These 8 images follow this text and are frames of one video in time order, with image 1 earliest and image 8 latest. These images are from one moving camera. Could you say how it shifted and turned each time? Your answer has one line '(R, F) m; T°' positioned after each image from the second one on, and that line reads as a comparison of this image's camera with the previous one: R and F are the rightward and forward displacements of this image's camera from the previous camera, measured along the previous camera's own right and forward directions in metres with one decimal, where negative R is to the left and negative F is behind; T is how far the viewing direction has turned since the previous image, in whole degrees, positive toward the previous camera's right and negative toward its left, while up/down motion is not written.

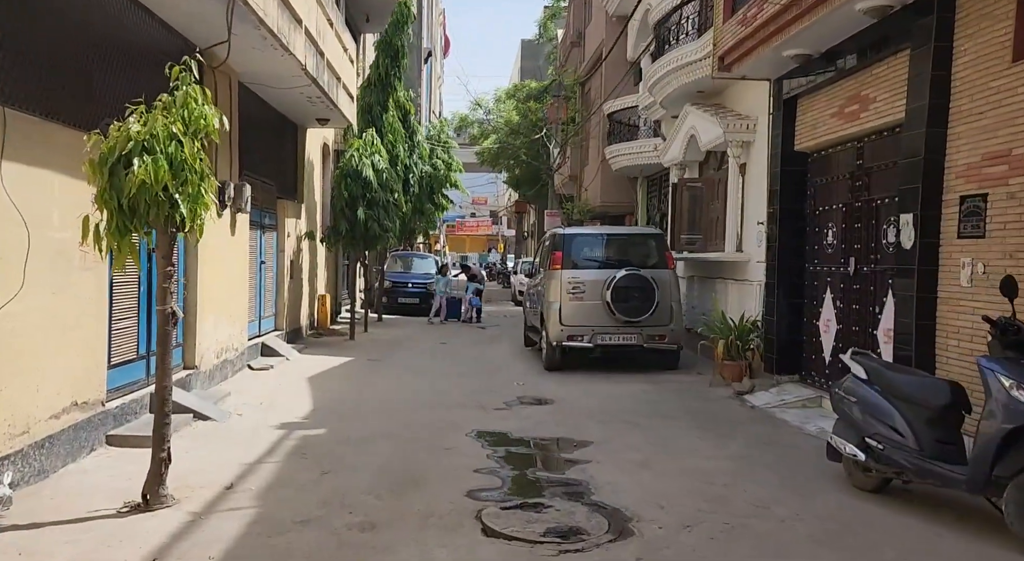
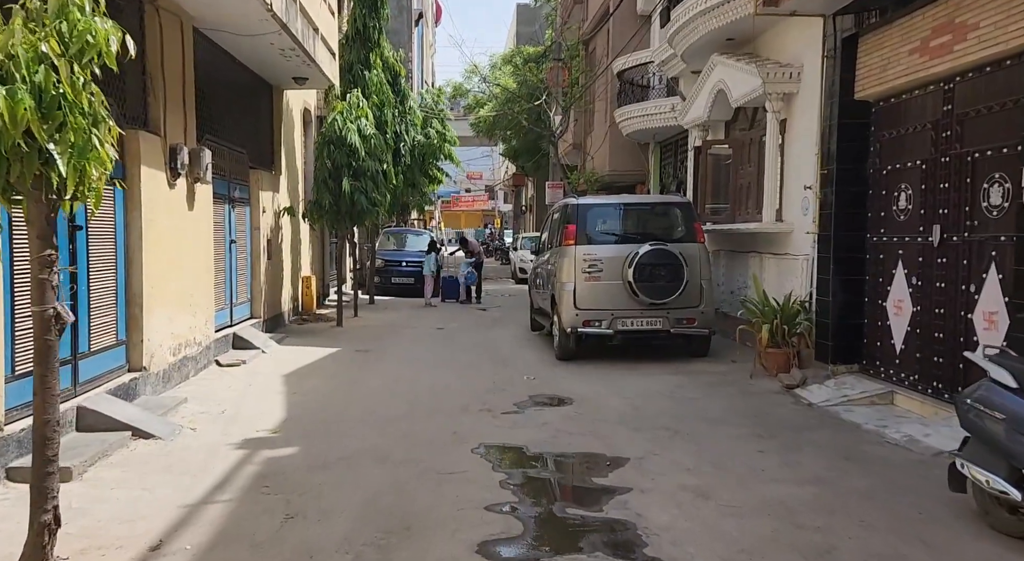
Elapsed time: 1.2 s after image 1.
(-0.1, +1.7) m; 0°
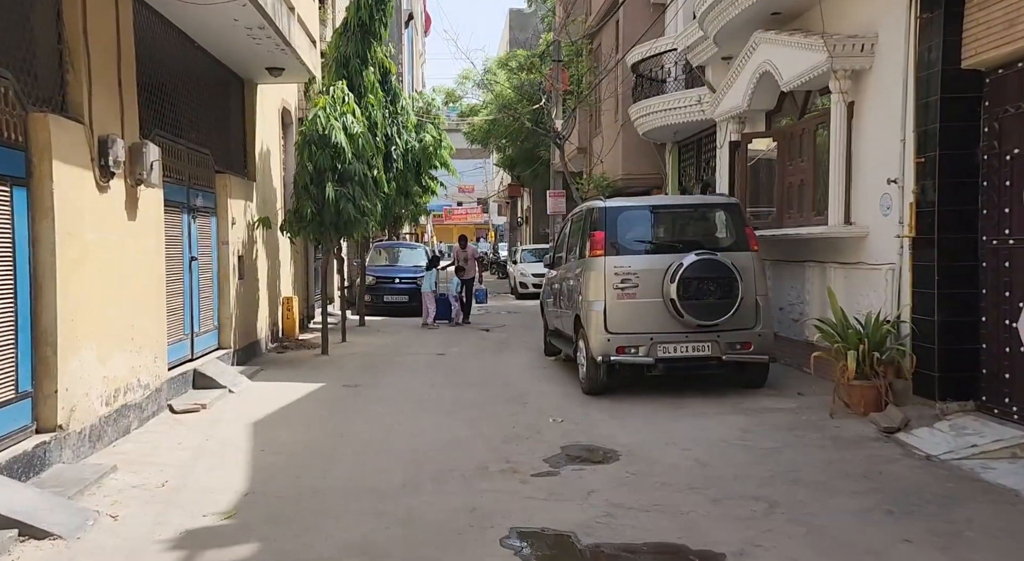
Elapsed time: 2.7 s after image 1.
(-0.3, +1.9) m; +1°
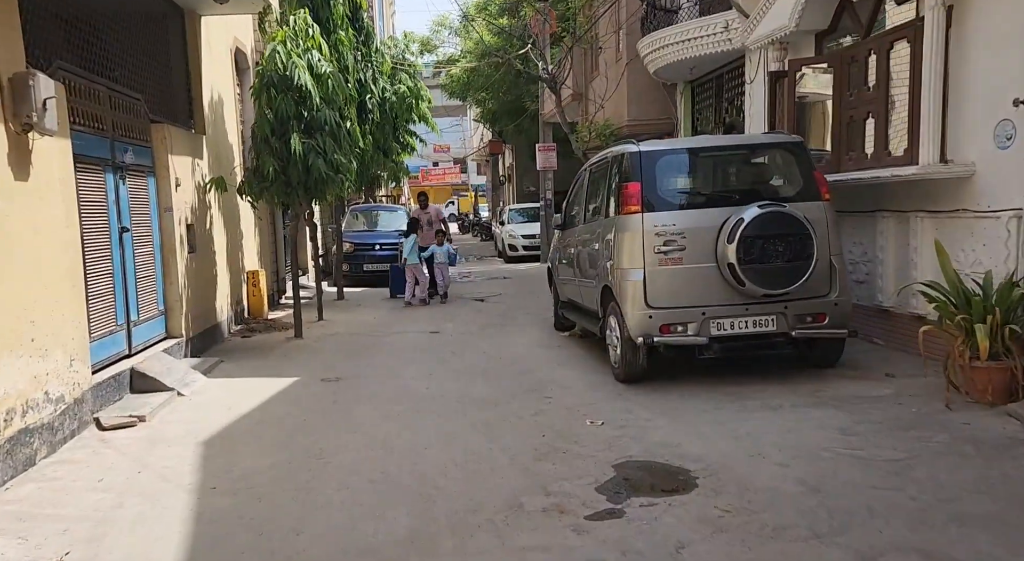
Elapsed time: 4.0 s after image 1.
(-0.3, +1.9) m; +1°
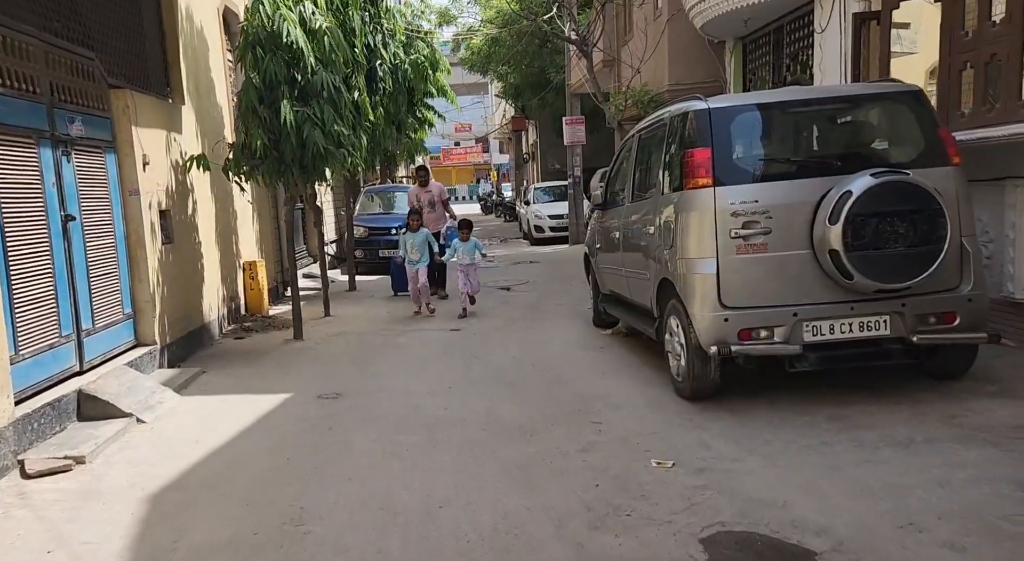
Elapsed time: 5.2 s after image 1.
(-0.1, +1.6) m; -1°
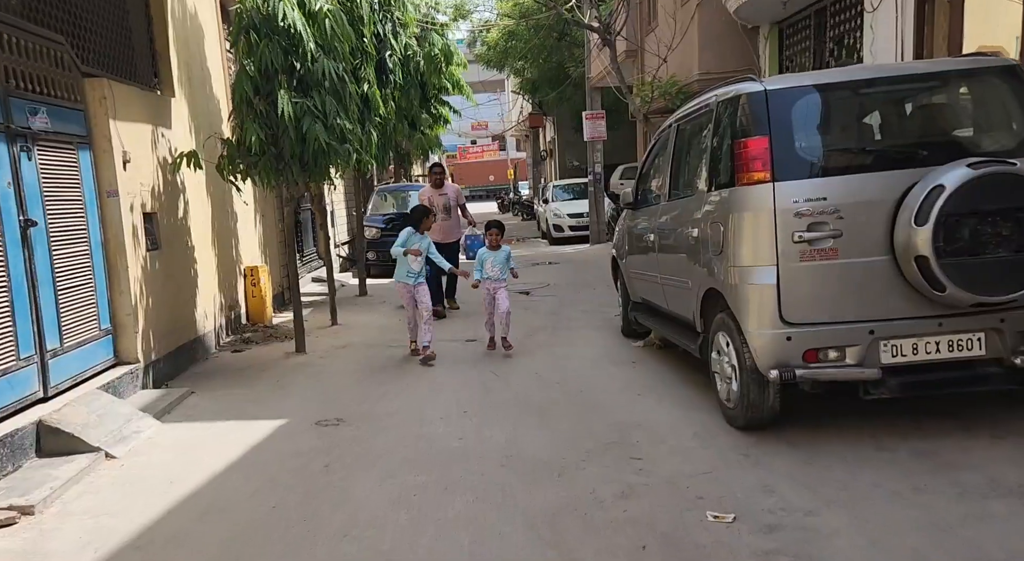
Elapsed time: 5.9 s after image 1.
(0.0, +0.9) m; -1°
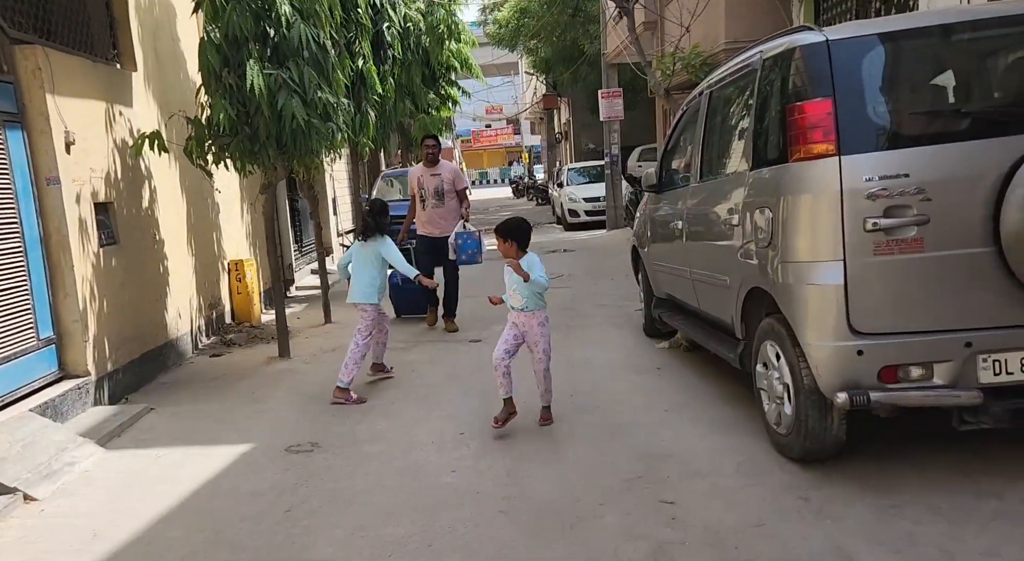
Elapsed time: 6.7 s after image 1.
(+0.1, +1.0) m; -1°
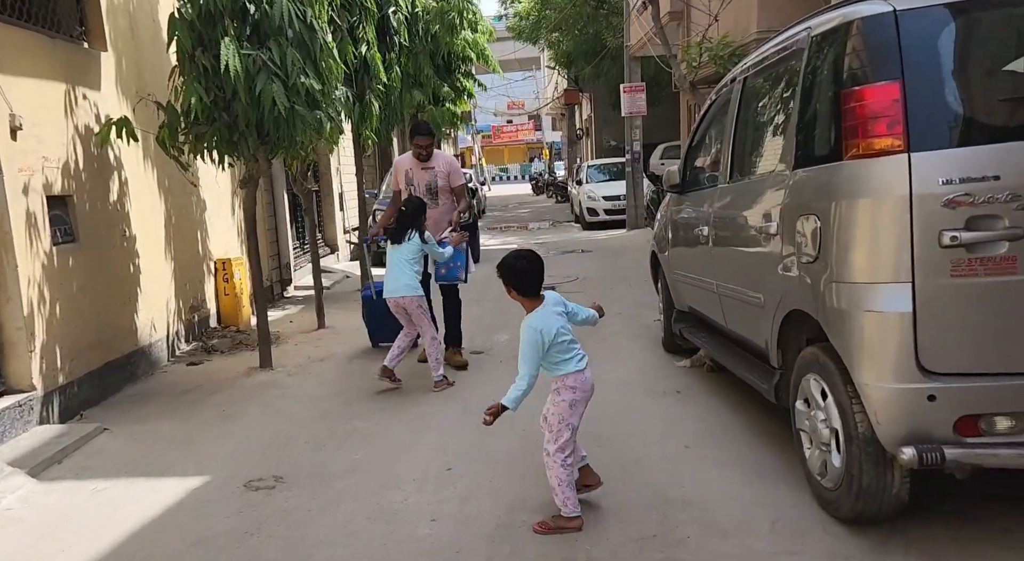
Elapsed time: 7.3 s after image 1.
(+0.1, +0.8) m; -1°
